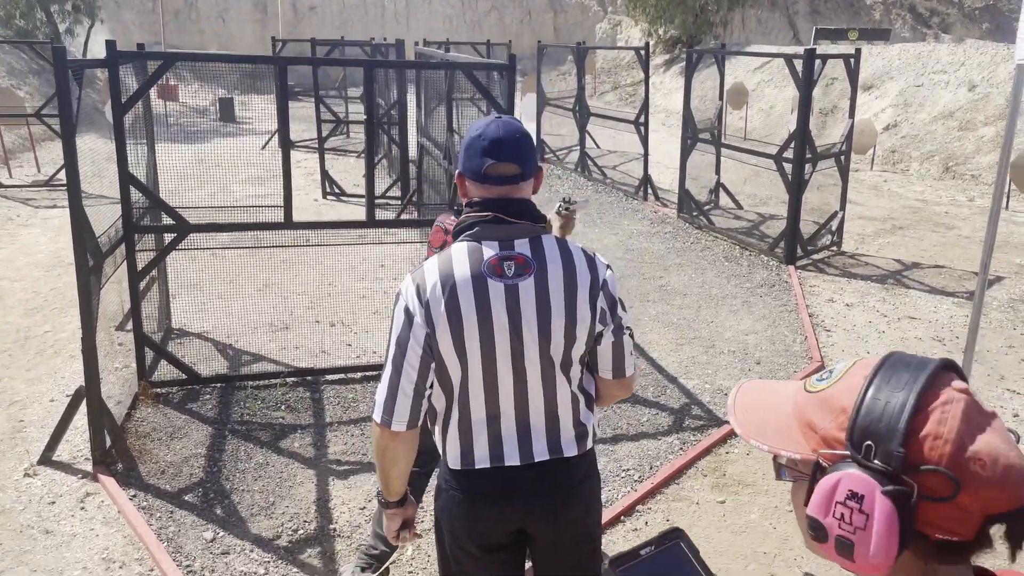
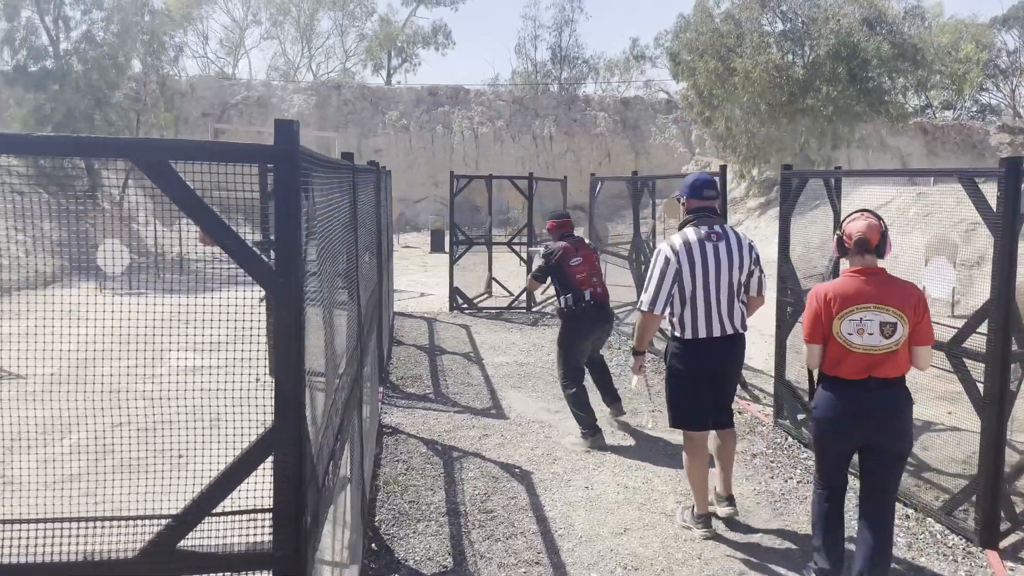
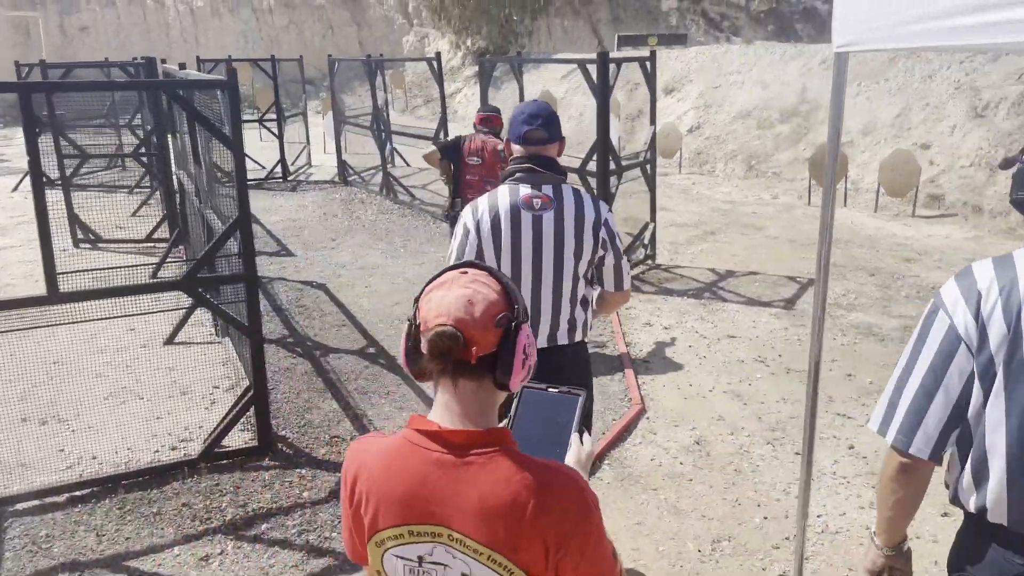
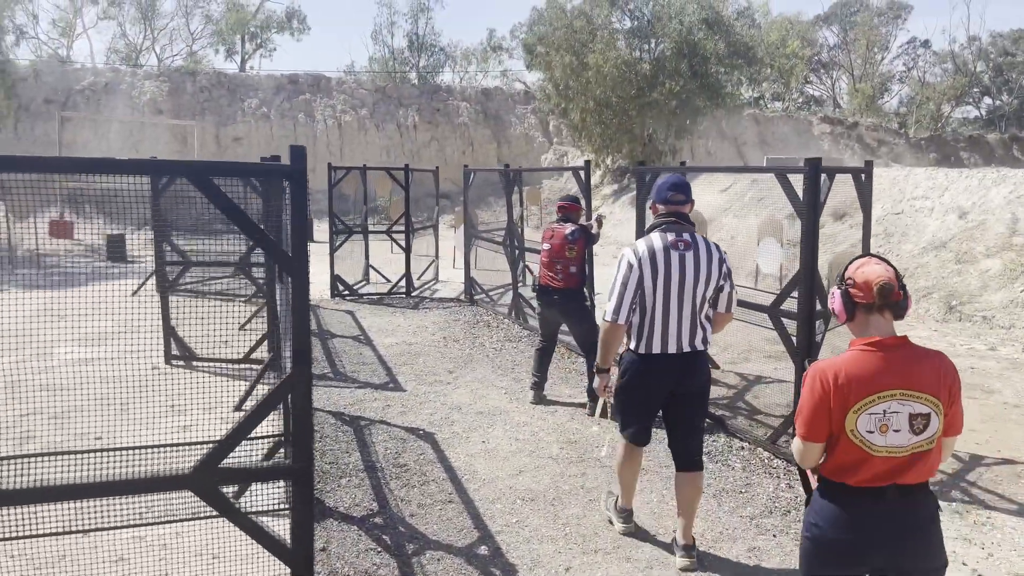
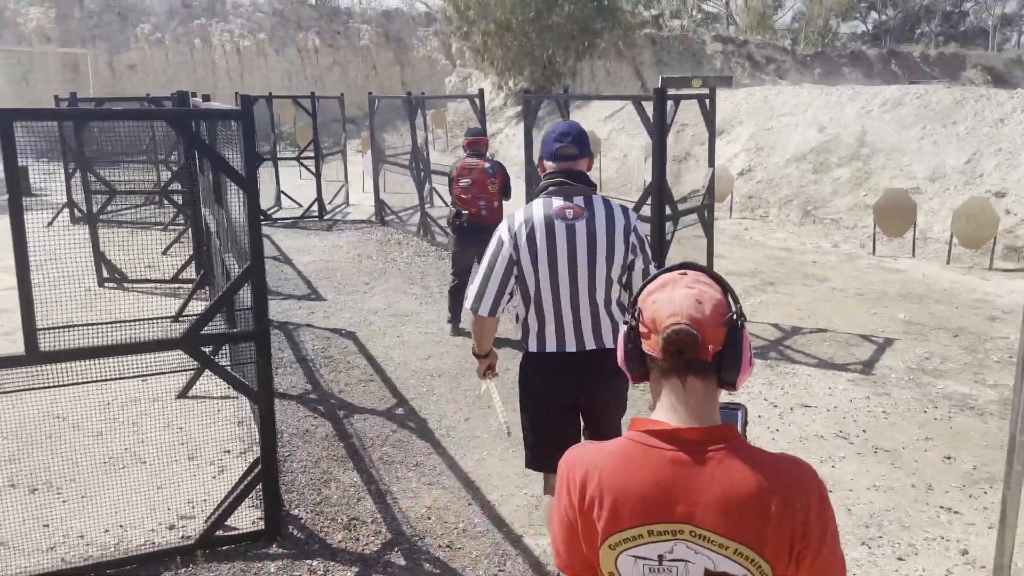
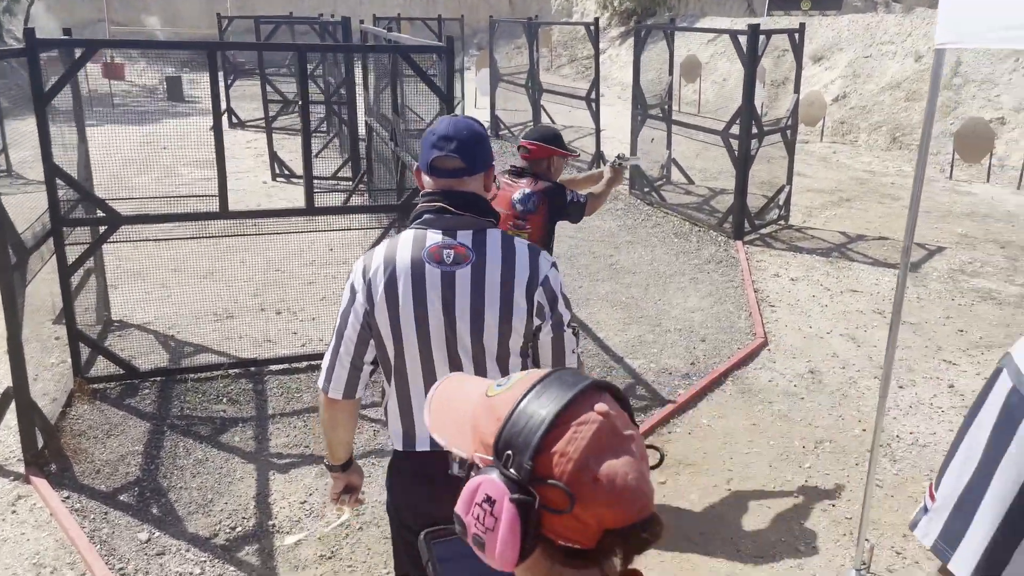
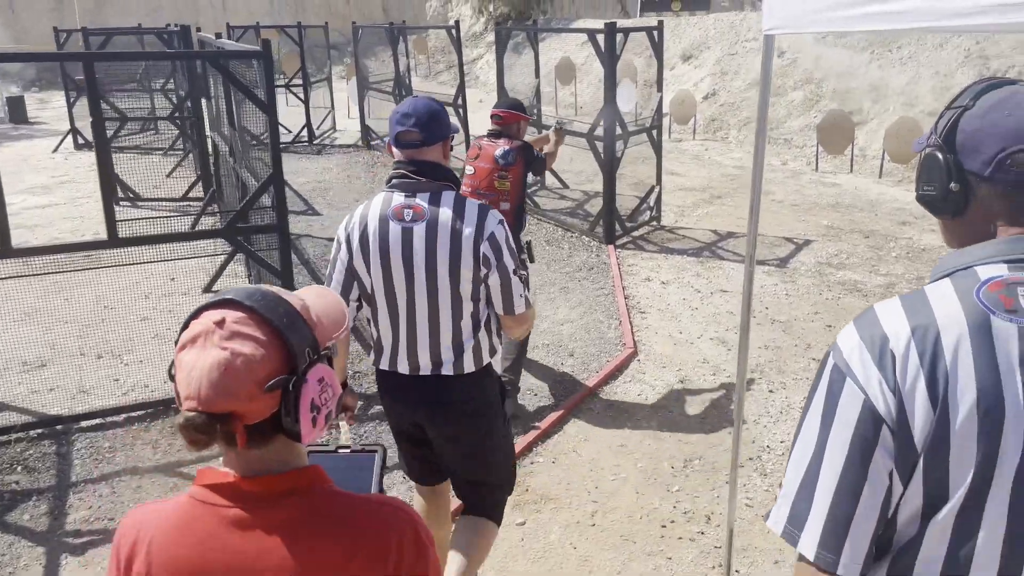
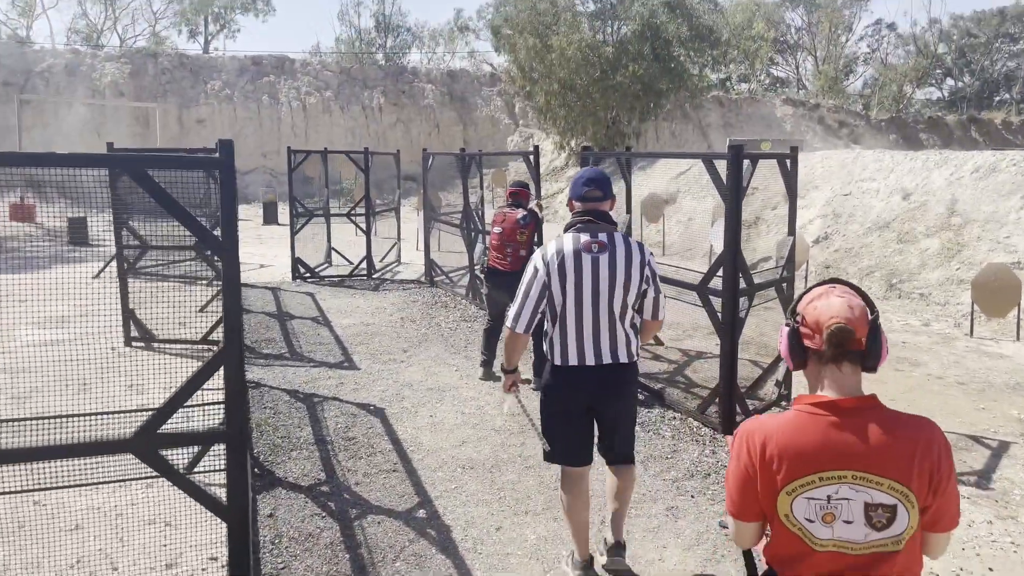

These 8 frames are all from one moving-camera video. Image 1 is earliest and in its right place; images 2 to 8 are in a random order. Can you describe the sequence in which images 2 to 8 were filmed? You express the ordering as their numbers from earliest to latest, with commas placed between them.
6, 7, 3, 5, 8, 4, 2
